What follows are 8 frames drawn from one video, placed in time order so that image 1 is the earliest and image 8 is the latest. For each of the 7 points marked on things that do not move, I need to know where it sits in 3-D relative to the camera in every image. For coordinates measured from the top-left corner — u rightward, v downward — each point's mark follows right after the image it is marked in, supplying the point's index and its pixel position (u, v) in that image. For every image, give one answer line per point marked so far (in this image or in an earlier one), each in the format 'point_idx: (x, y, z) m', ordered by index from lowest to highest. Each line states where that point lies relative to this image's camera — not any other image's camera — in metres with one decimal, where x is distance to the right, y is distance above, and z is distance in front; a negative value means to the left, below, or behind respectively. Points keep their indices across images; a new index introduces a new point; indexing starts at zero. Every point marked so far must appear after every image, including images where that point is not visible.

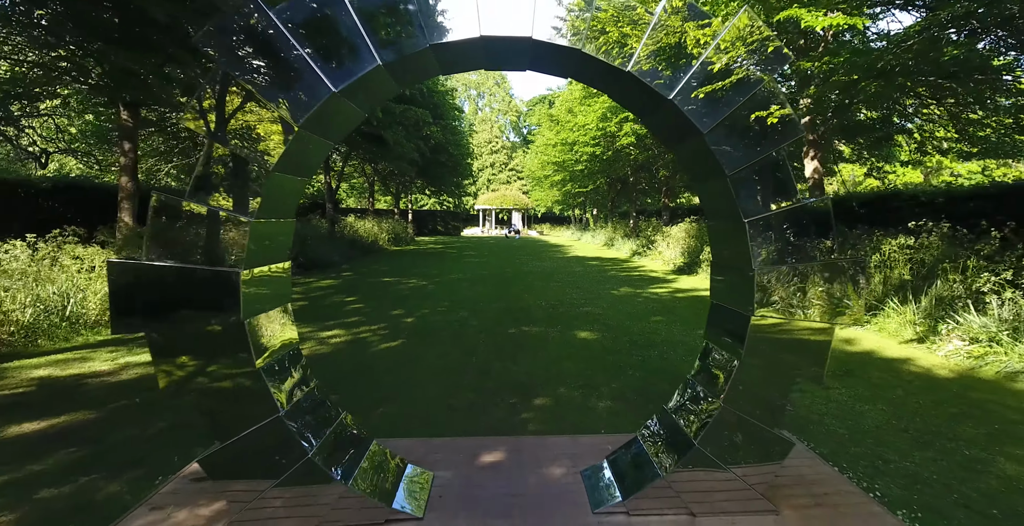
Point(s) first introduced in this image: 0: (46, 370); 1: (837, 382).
0: (-3.6, -0.8, +4.5) m
1: (+2.5, -0.9, +4.5) m
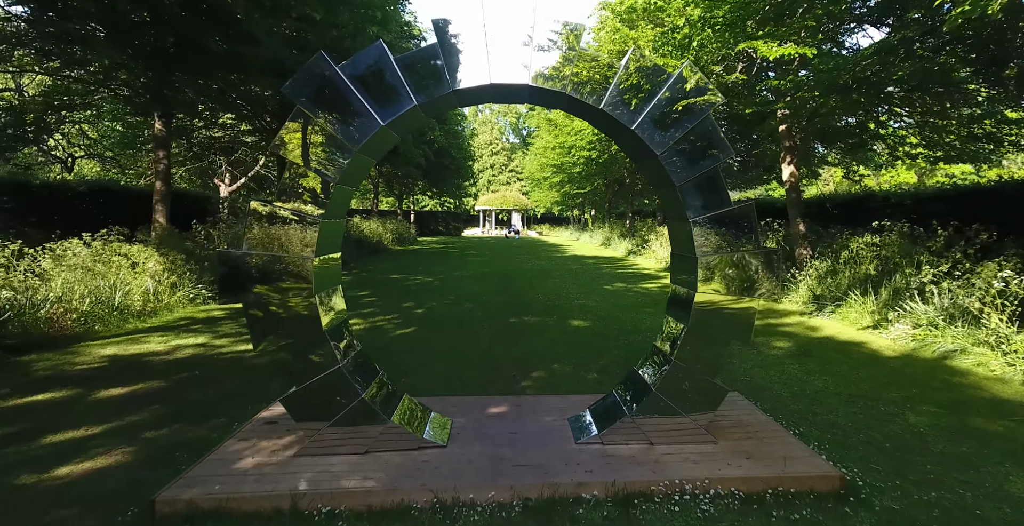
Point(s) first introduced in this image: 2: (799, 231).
0: (-3.6, -0.8, +5.2) m
1: (+2.5, -0.9, +5.2) m
2: (+4.4, +0.5, +8.8) m
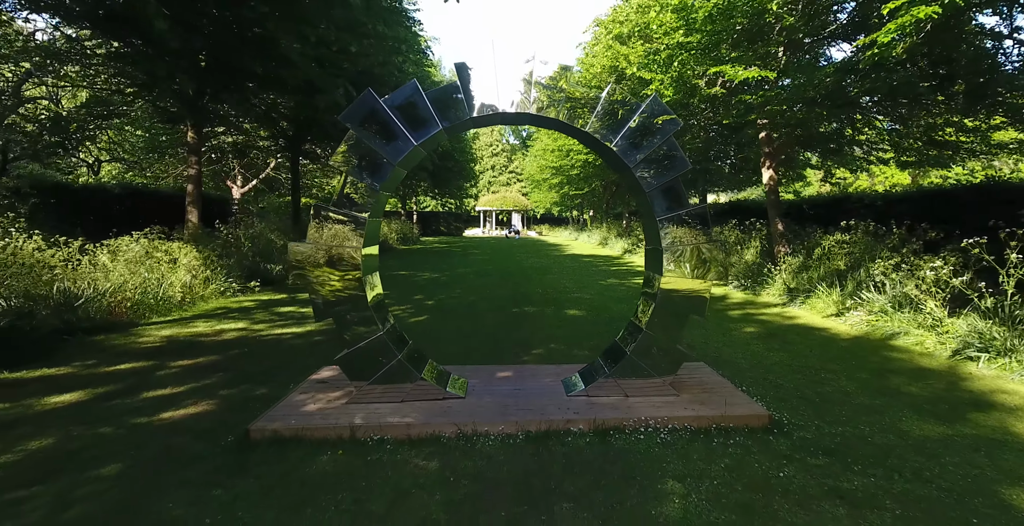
0: (-3.5, -0.7, +5.9) m
1: (+2.5, -0.8, +5.9) m
2: (+4.4, +0.5, +9.6) m
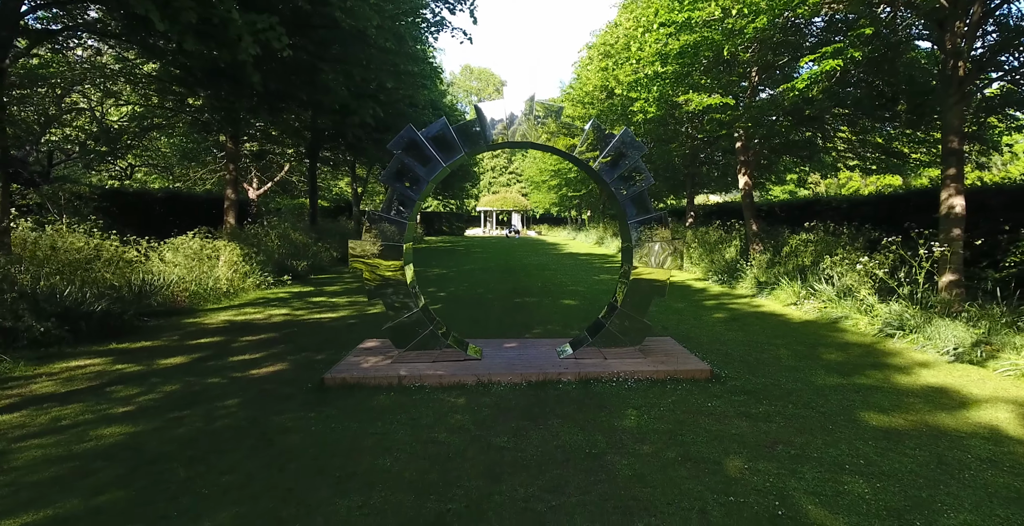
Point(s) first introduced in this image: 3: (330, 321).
0: (-3.5, -0.7, +7.0) m
1: (+2.6, -0.7, +7.0) m
2: (+4.4, +0.6, +10.7) m
3: (-2.2, -0.7, +6.9) m
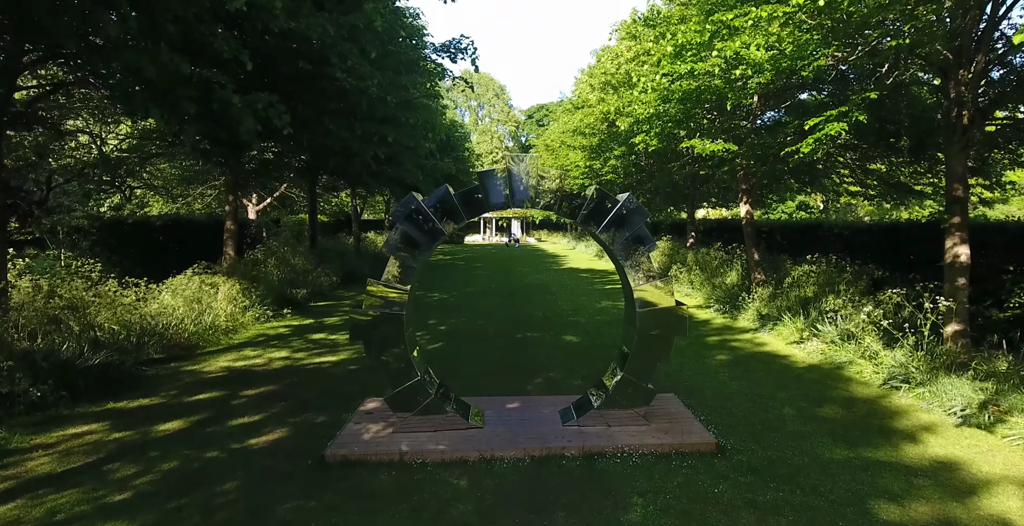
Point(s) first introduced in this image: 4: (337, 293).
0: (-3.5, -1.2, +7.0) m
1: (+2.6, -1.3, +7.0) m
2: (+4.5, +0.1, +10.7) m
3: (-2.2, -1.2, +6.9) m
4: (-4.0, -0.7, +13.2) m
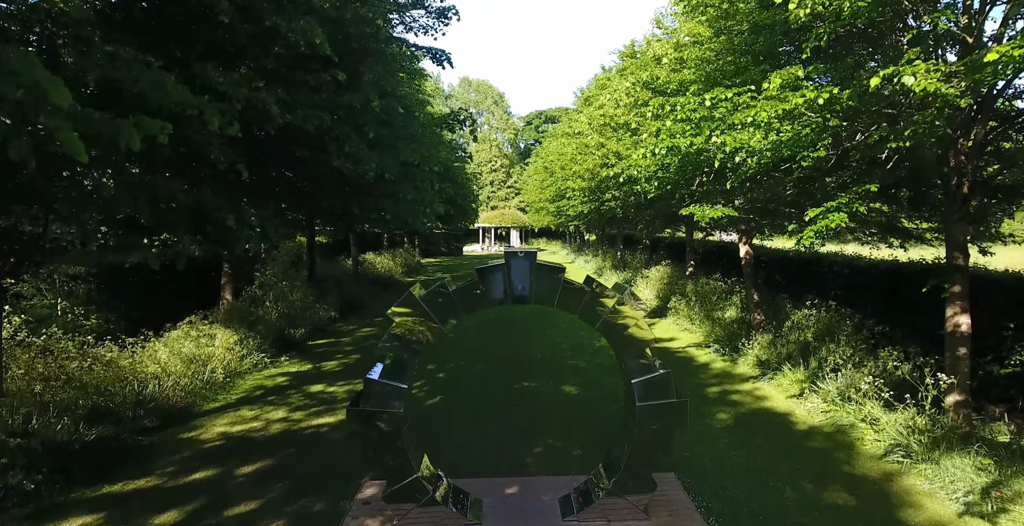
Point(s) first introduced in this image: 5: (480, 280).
0: (-3.5, -2.0, +6.9) m
1: (+2.6, -2.0, +7.0) m
2: (+4.4, -0.7, +10.6) m
3: (-2.2, -2.0, +6.8) m
4: (-4.0, -1.5, +13.1) m
5: (-0.3, -0.1, +4.8) m
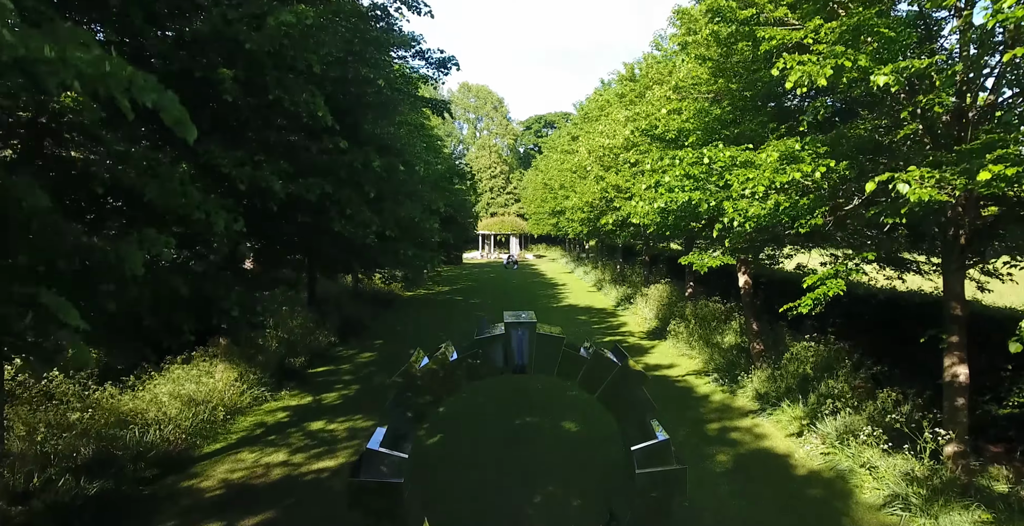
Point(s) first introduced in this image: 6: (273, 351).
0: (-3.5, -2.5, +7.0) m
1: (+2.6, -2.6, +7.0) m
2: (+4.4, -1.2, +10.7) m
3: (-2.2, -2.6, +6.8) m
4: (-4.0, -2.0, +13.2) m
5: (-0.3, -0.7, +4.8) m
6: (-4.5, -1.6, +10.8) m
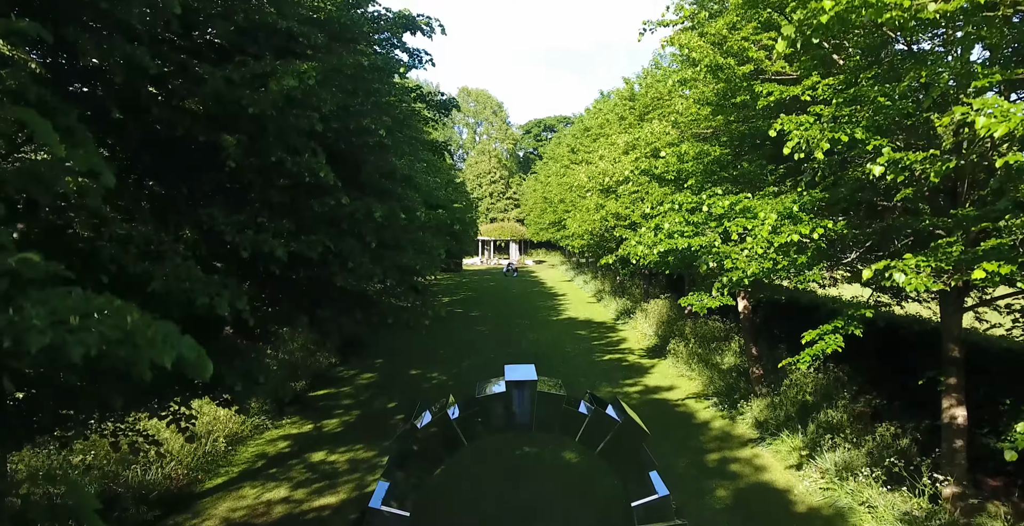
0: (-3.5, -3.0, +7.0) m
1: (+2.6, -3.0, +7.0) m
2: (+4.4, -1.7, +10.7) m
3: (-2.2, -3.0, +6.9) m
4: (-4.0, -2.5, +13.2) m
5: (-0.2, -1.1, +4.8) m
6: (-4.5, -2.1, +10.8) m
